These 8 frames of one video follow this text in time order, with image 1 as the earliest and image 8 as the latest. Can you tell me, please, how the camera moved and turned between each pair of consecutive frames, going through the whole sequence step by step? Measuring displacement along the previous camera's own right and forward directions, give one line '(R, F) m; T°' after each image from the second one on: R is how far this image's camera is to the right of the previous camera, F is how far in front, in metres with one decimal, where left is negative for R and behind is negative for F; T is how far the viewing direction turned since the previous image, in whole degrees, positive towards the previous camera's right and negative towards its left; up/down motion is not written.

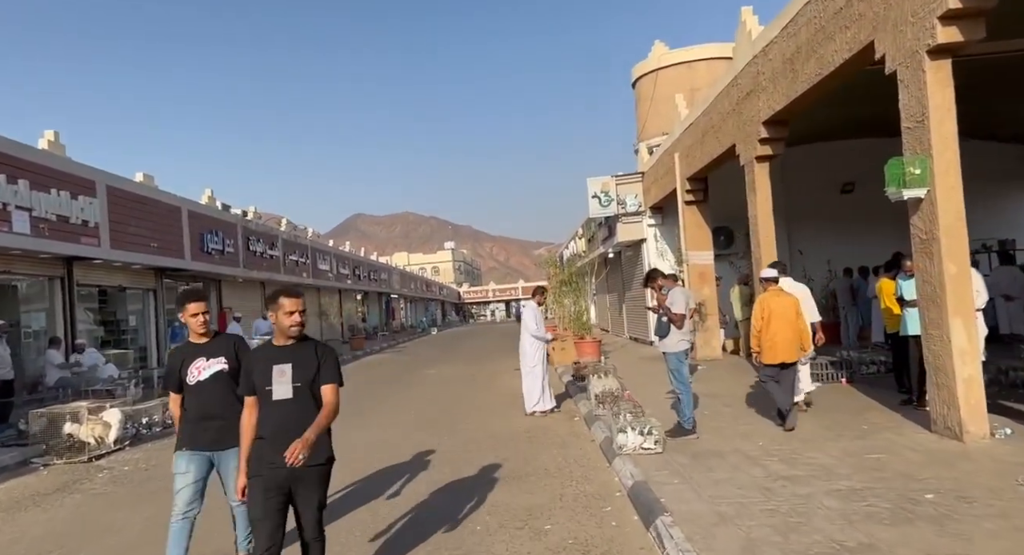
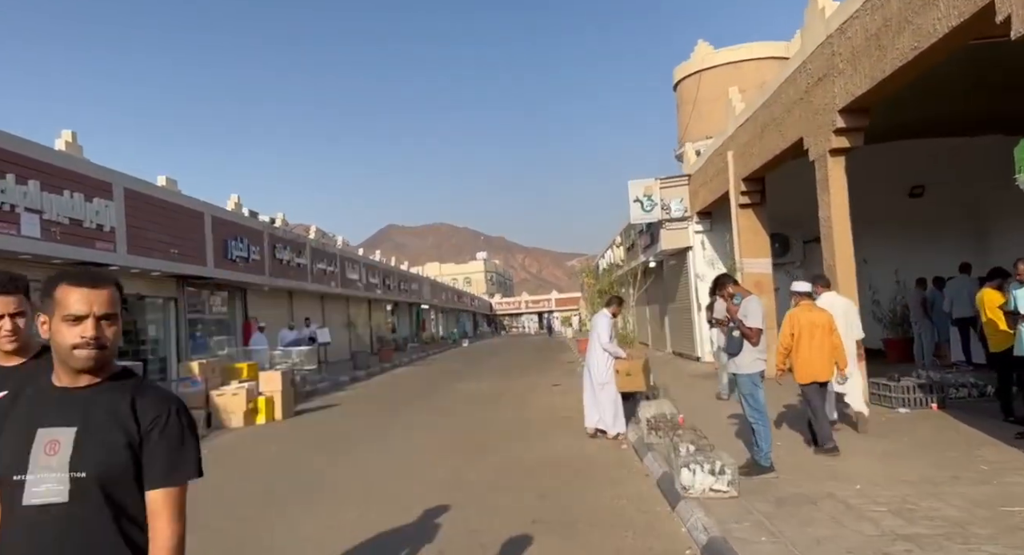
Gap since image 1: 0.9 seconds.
(-0.1, +1.1) m; -3°
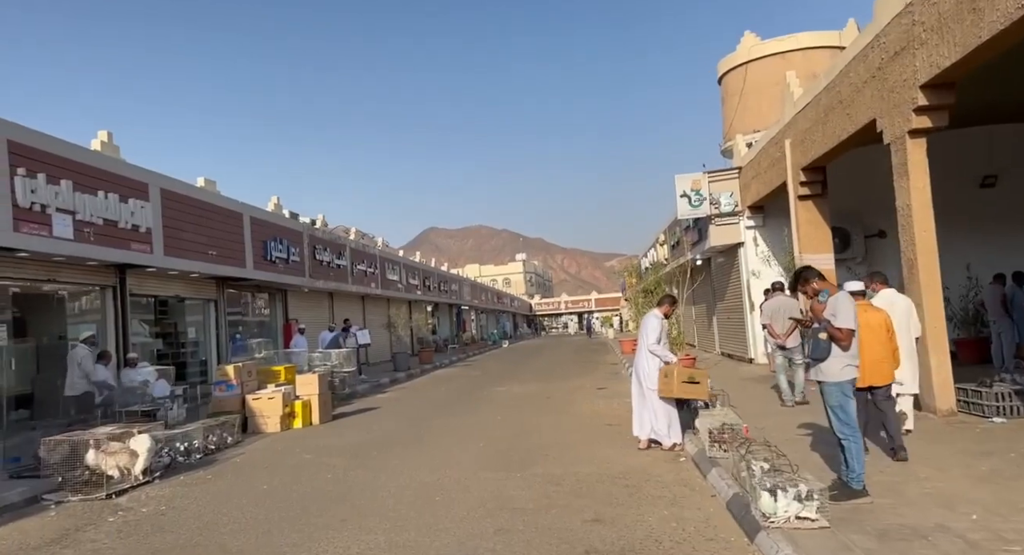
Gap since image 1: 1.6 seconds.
(-0.1, +0.7) m; -3°
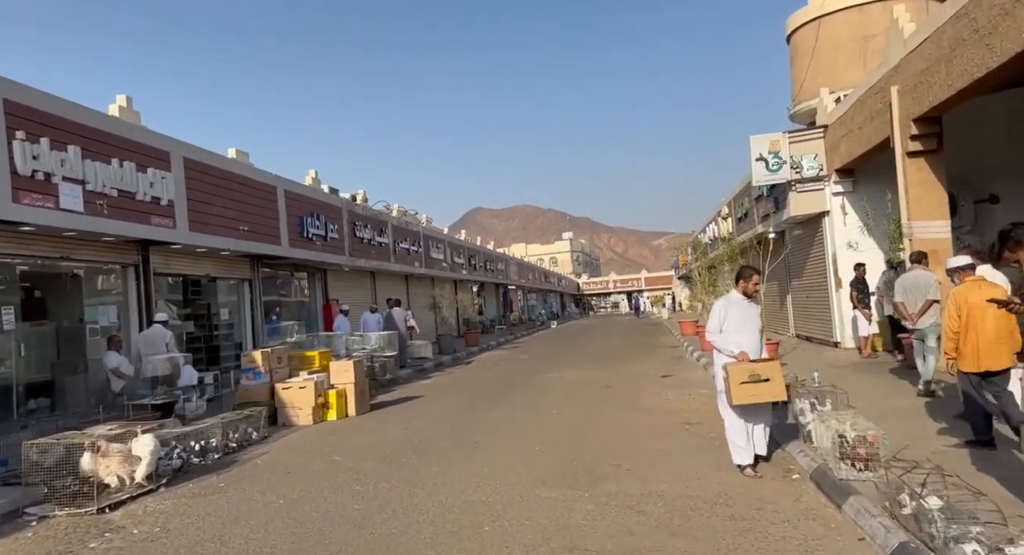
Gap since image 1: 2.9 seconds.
(-0.2, +1.6) m; -4°
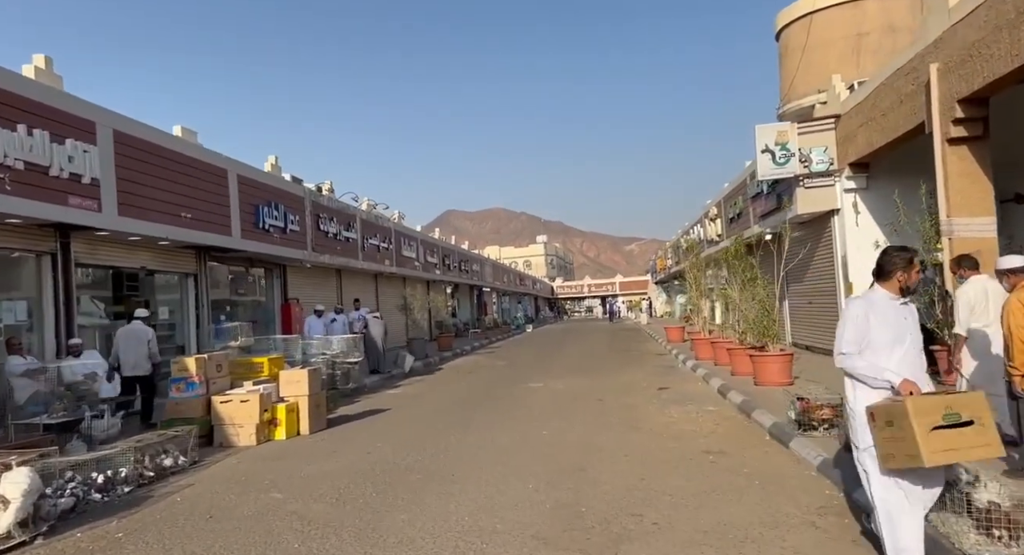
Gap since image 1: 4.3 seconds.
(-0.2, +1.7) m; +2°
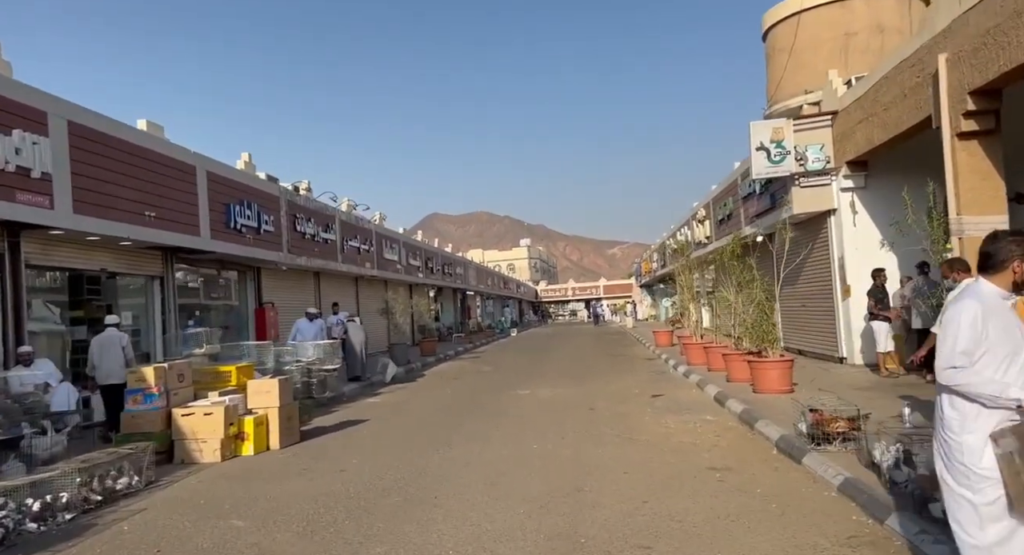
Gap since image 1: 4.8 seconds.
(0.0, +0.7) m; +1°
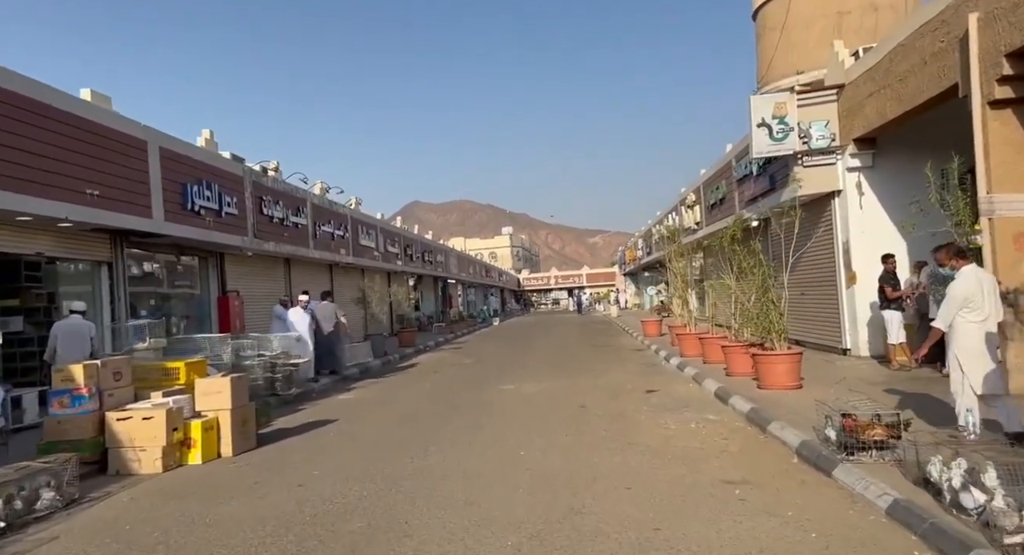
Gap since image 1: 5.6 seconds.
(0.0, +1.1) m; +1°
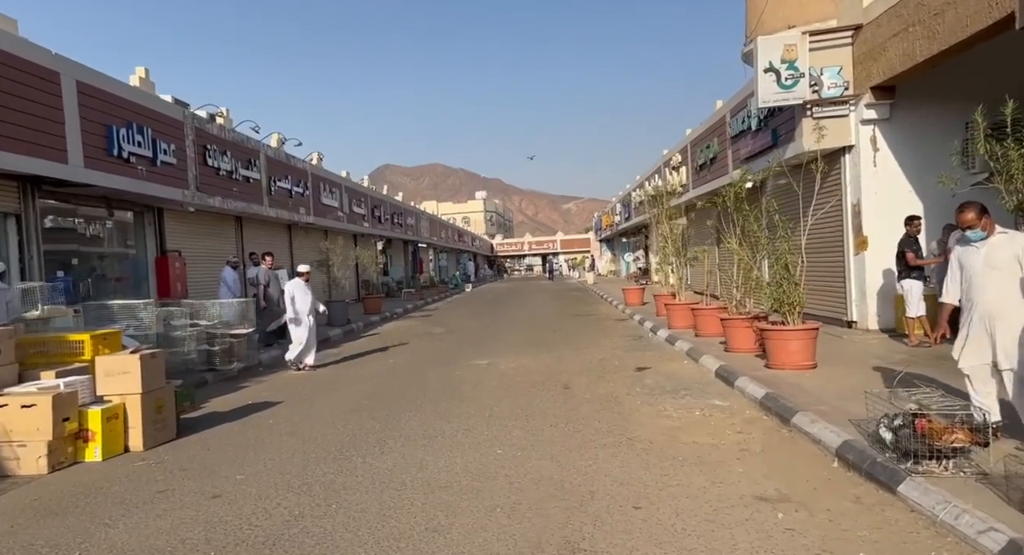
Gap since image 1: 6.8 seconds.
(0.0, +1.5) m; +2°
